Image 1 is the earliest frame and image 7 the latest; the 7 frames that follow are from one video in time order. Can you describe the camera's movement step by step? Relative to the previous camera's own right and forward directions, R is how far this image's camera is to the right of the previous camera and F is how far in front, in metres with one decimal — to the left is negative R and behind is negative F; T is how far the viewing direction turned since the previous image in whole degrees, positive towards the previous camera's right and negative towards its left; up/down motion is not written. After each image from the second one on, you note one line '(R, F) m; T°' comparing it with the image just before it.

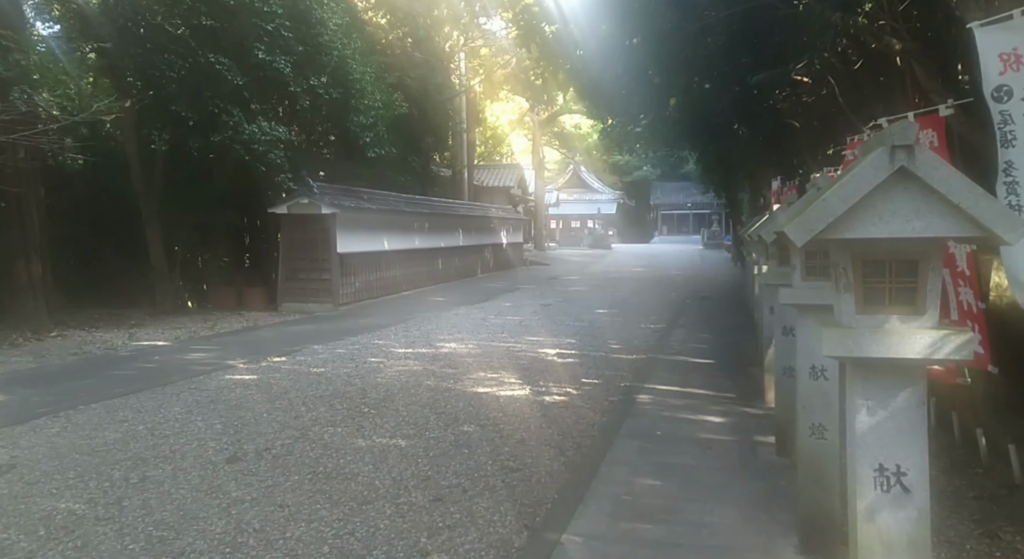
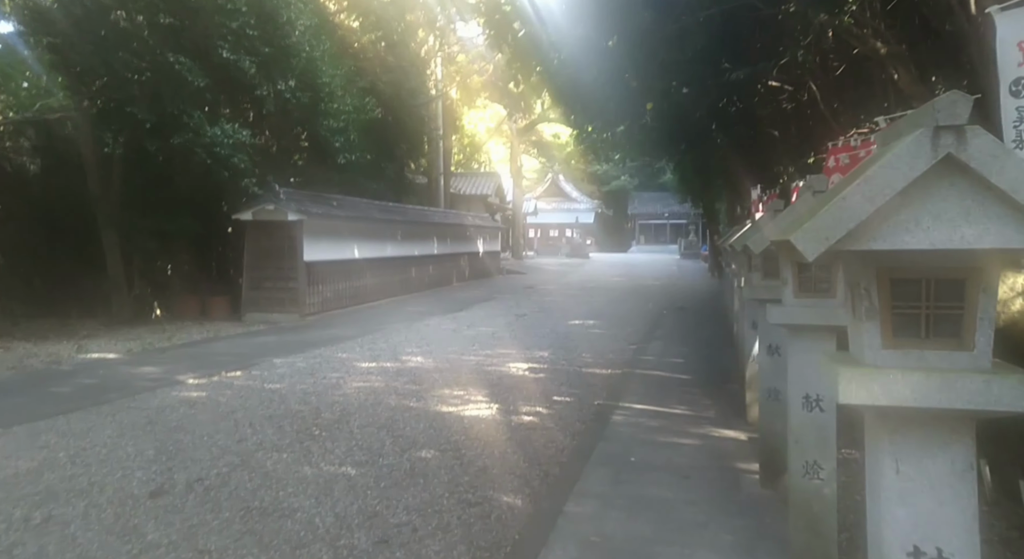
(+0.1, +0.5) m; +1°
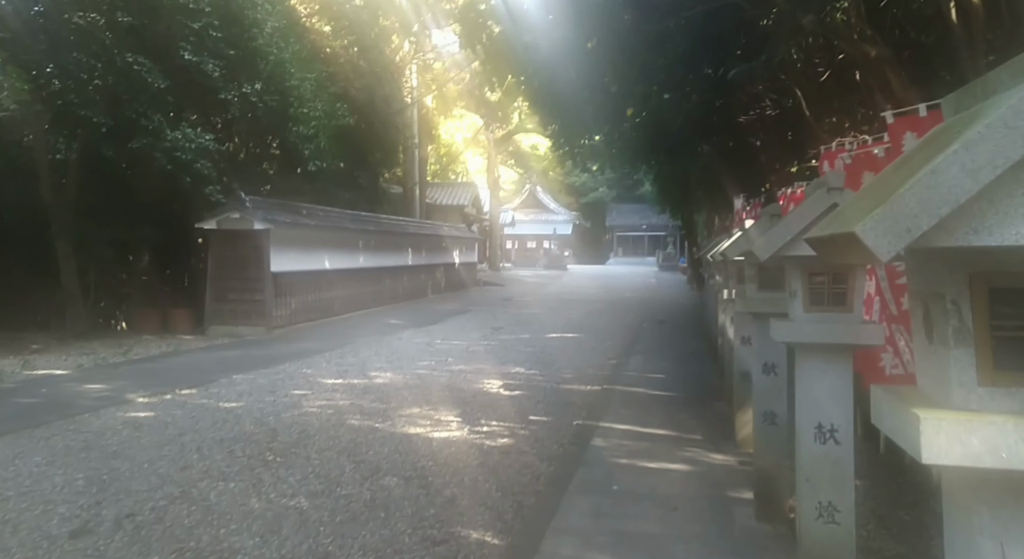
(0.0, +0.5) m; +2°
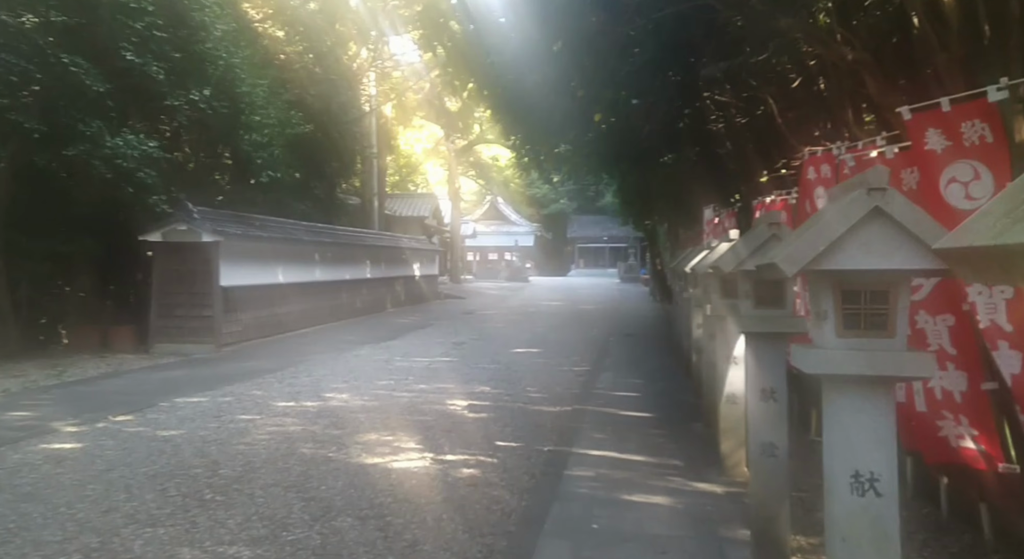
(0.0, +0.5) m; +3°
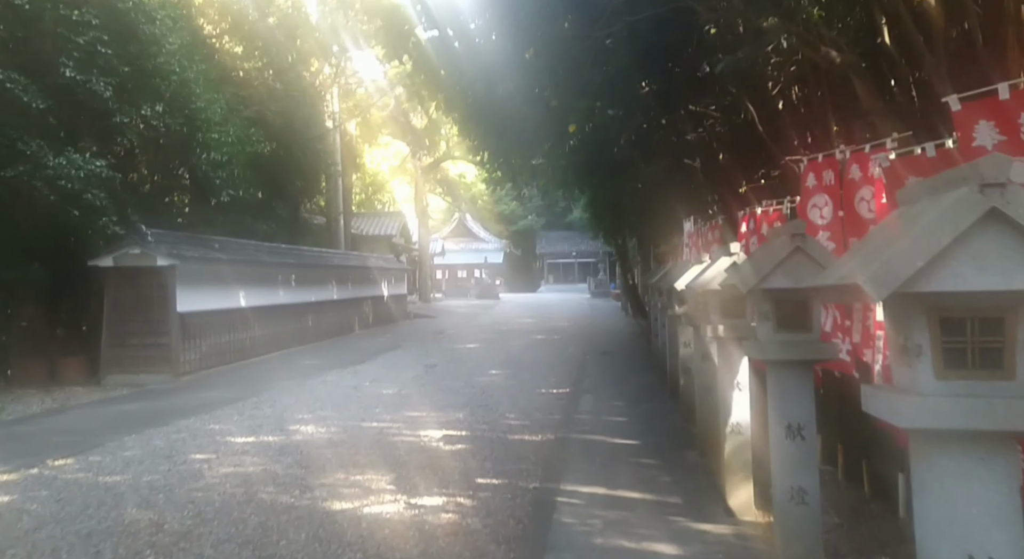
(-0.1, +0.6) m; +2°
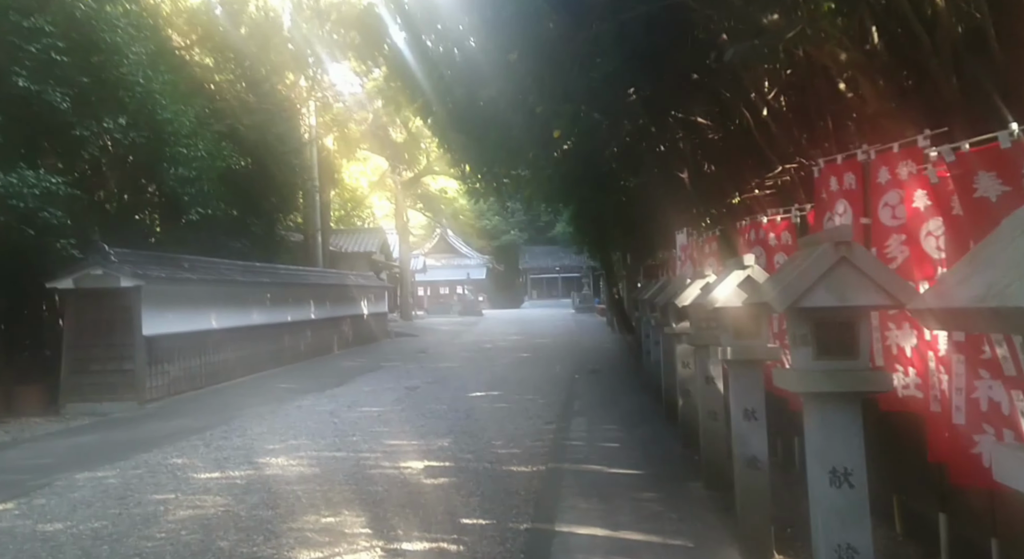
(0.0, +0.6) m; +1°
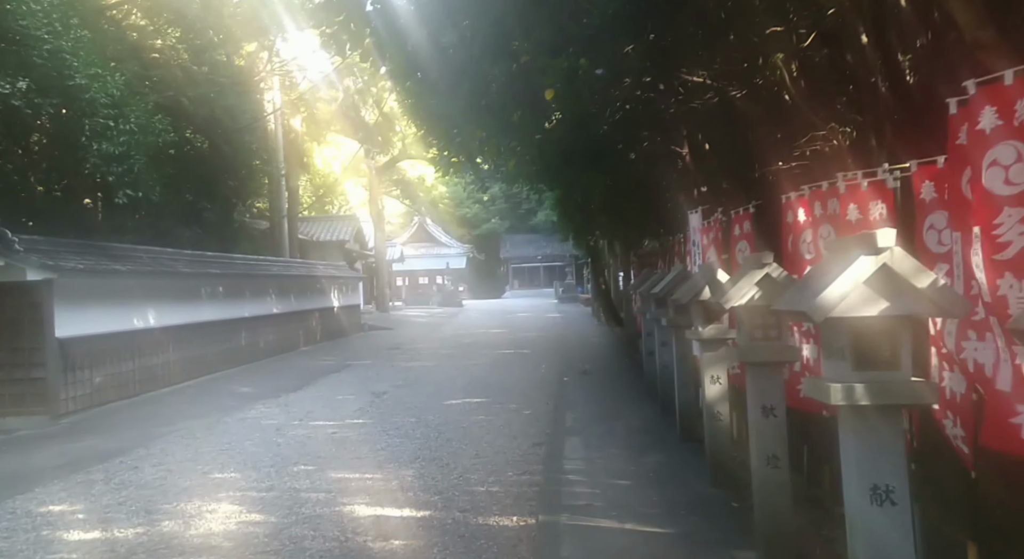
(0.0, +1.9) m; +1°
